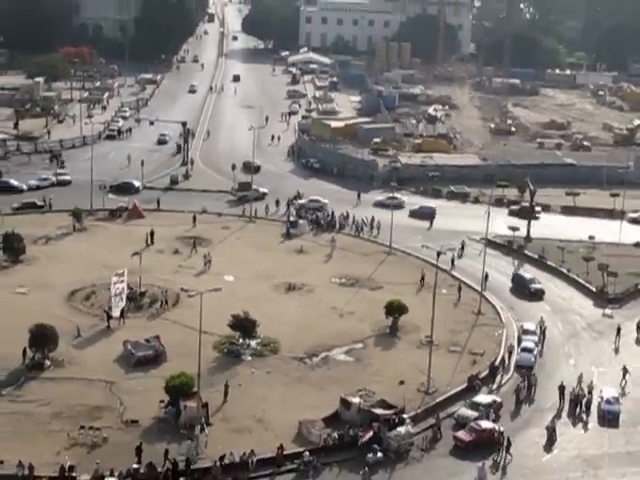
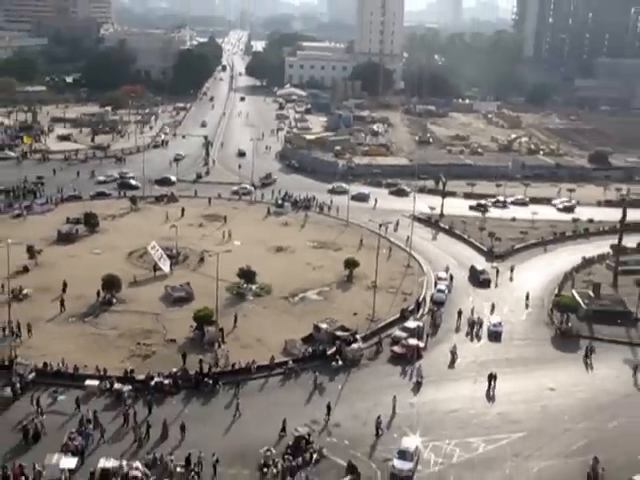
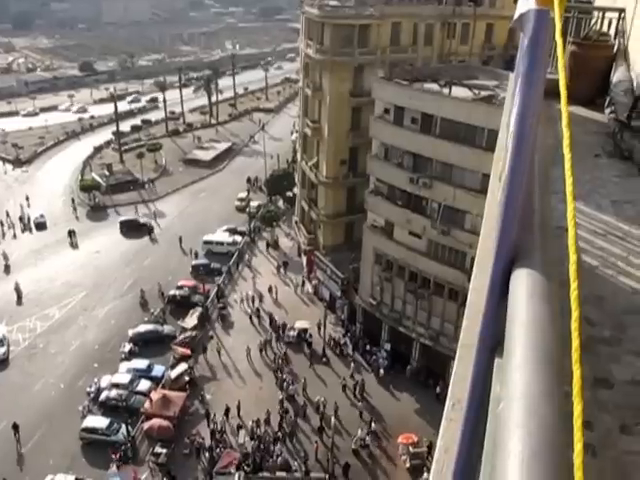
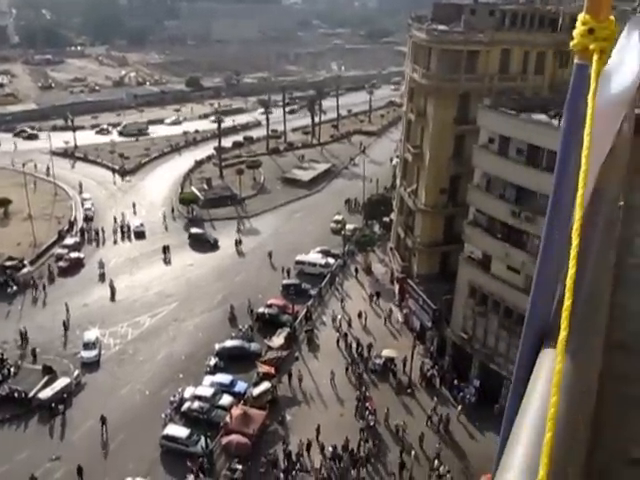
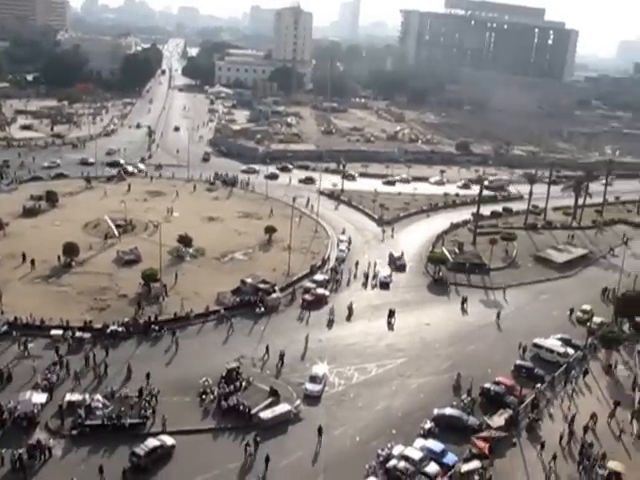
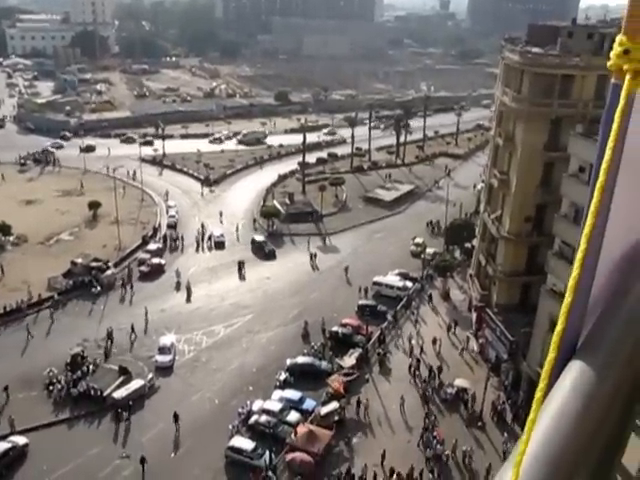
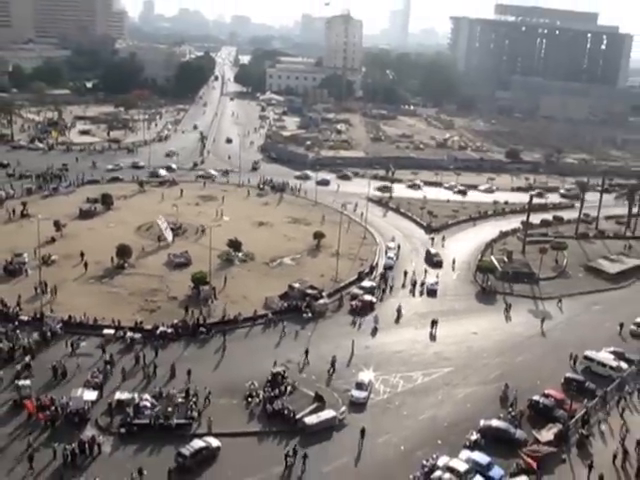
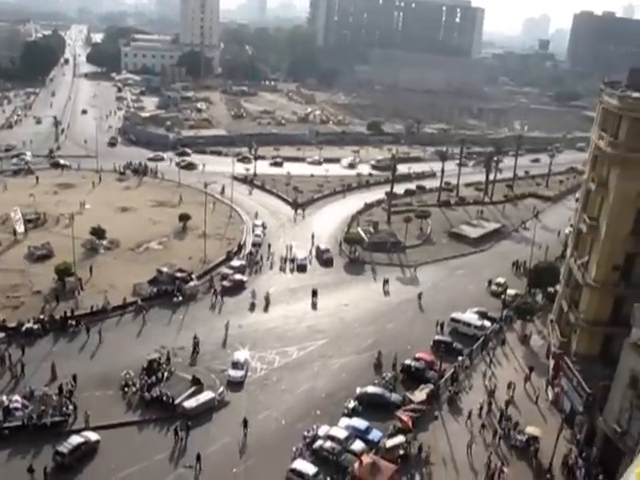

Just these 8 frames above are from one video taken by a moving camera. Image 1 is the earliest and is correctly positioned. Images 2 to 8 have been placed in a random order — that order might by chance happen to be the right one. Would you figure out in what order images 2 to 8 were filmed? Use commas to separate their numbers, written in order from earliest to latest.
2, 7, 5, 8, 6, 4, 3
